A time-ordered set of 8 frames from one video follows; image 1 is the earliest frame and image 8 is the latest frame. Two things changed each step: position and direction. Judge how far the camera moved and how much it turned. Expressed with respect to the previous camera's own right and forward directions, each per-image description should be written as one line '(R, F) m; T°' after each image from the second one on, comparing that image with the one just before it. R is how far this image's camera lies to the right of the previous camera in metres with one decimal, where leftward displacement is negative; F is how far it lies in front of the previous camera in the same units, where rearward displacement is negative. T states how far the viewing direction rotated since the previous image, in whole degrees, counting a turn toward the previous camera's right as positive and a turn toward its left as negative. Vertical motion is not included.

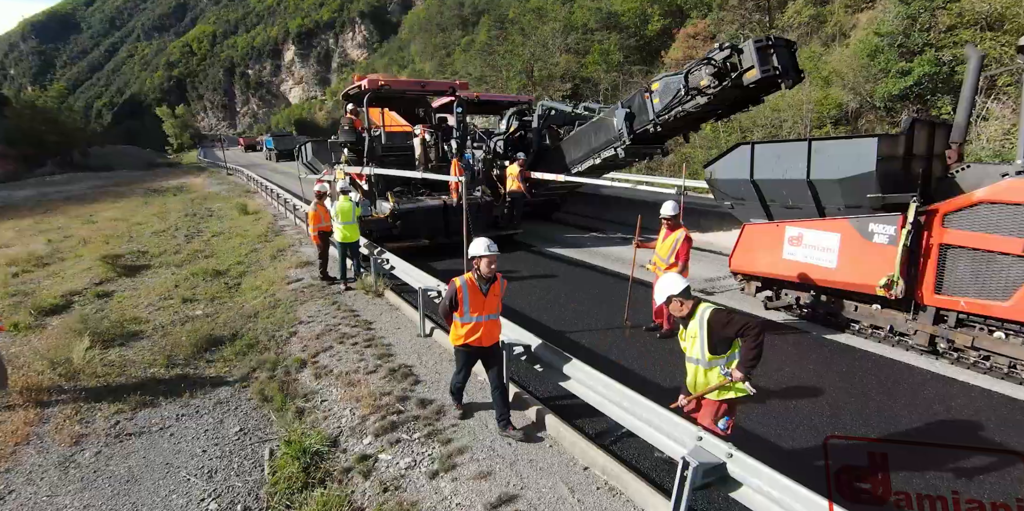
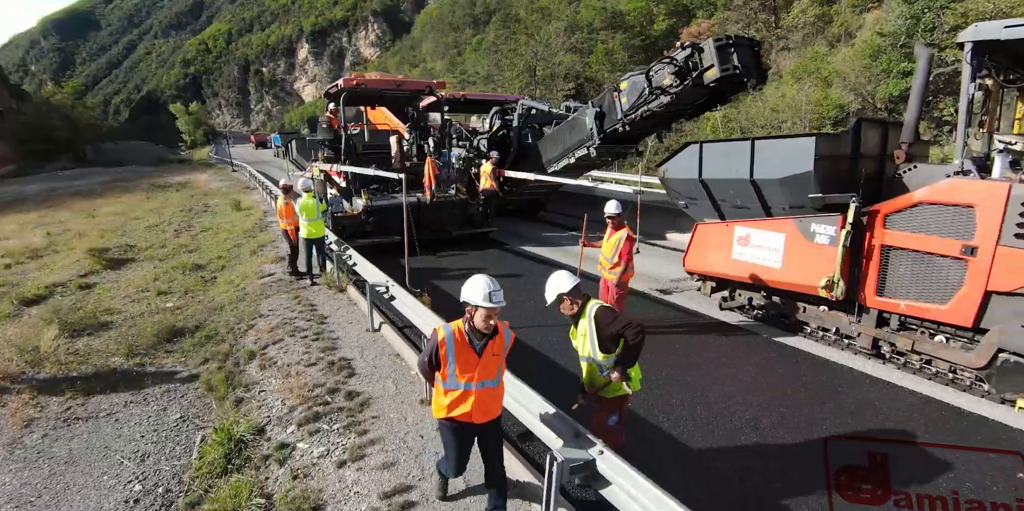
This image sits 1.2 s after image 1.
(+0.7, 0.0) m; -2°
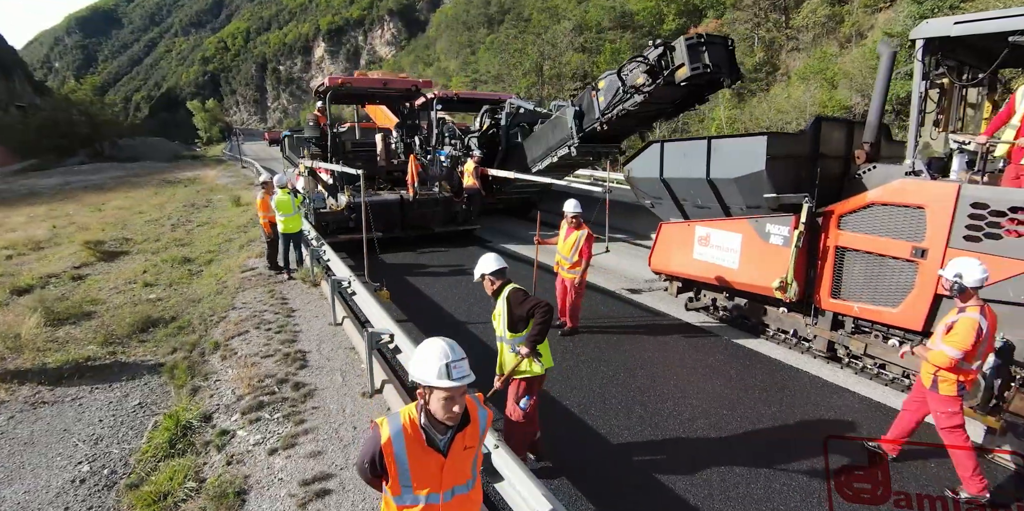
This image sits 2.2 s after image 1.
(+0.6, 0.0) m; -2°
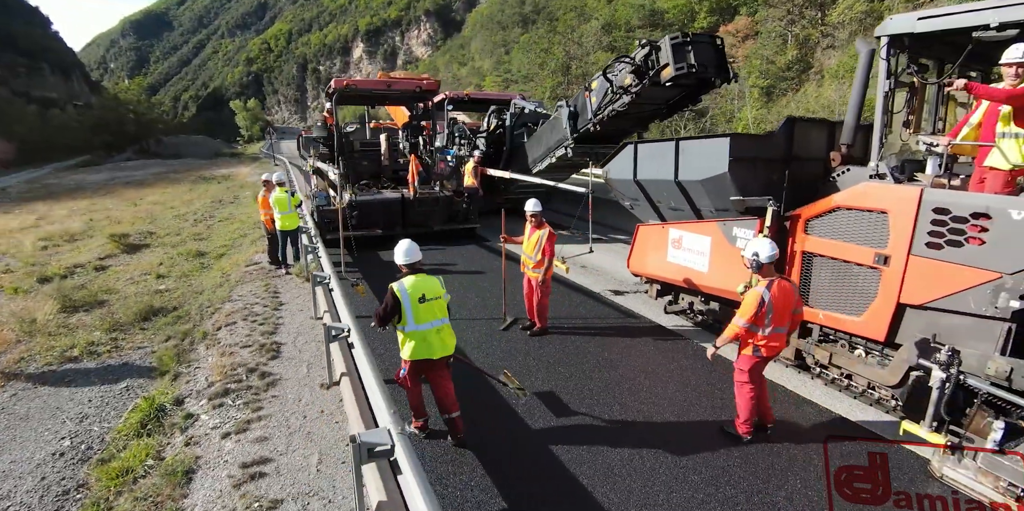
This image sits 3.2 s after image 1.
(+0.7, -0.1) m; -4°
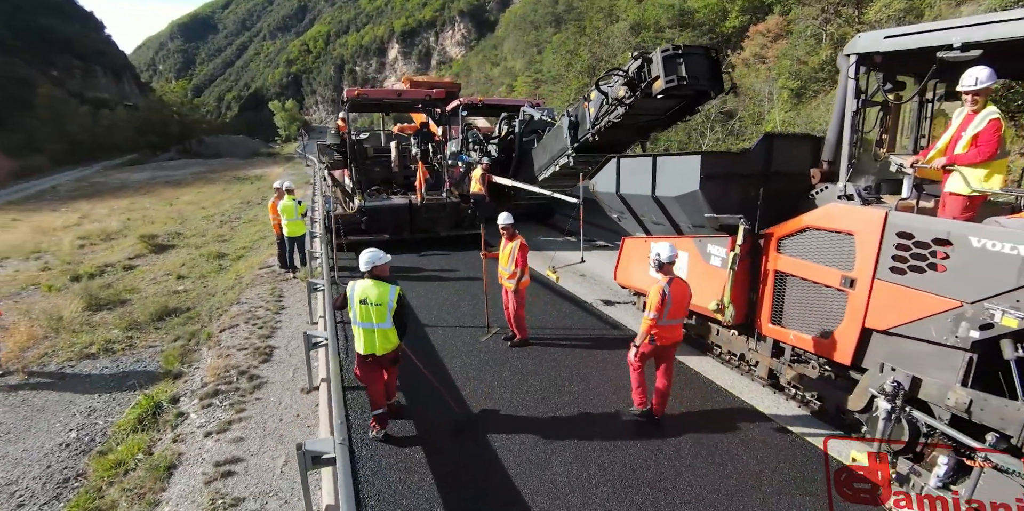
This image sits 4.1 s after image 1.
(+0.5, -0.1) m; -4°
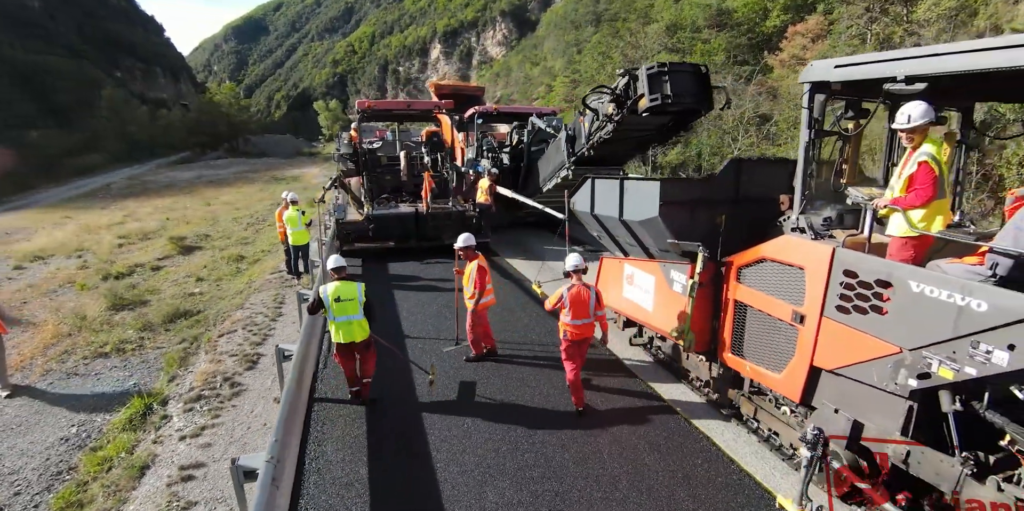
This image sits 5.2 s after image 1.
(+0.7, -0.1) m; -4°
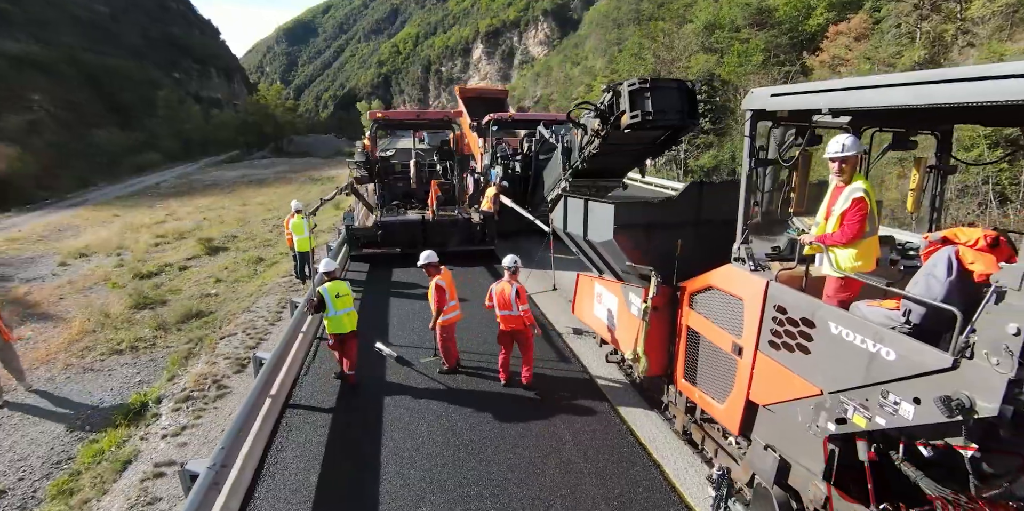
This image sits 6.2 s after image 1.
(+0.7, -0.1) m; -5°
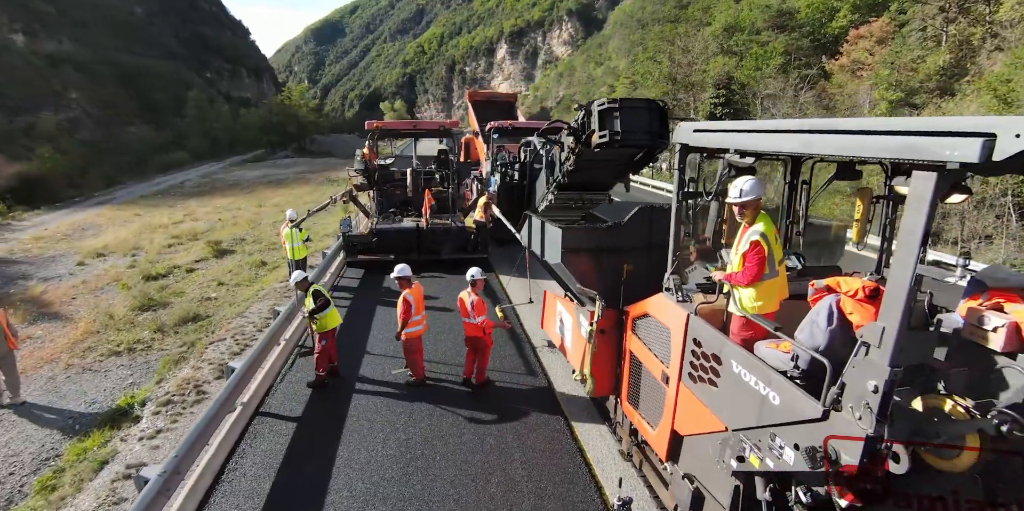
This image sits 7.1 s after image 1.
(+0.7, -0.2) m; -3°
